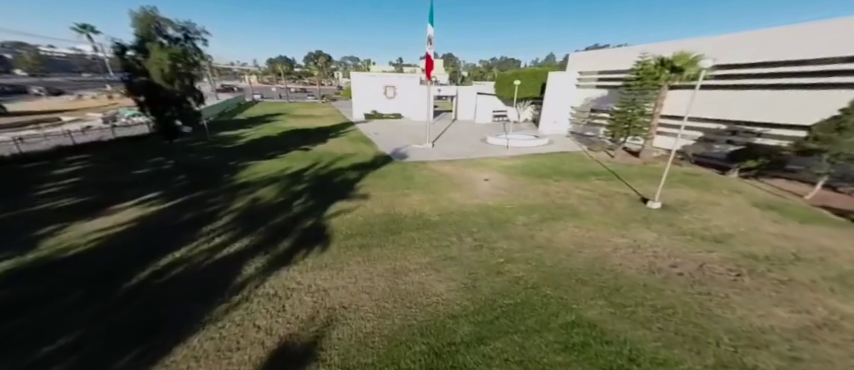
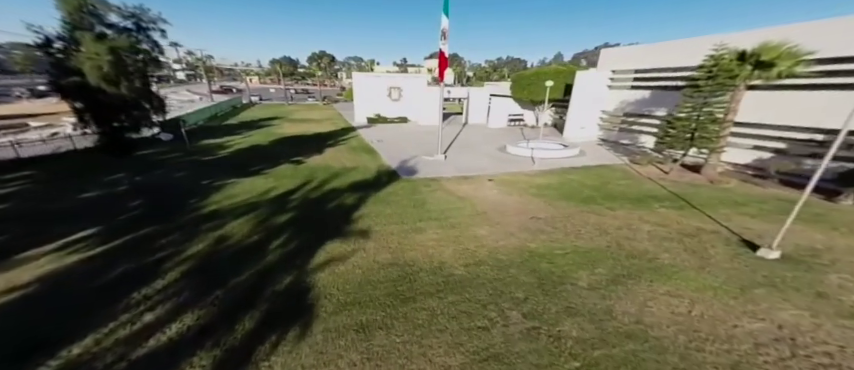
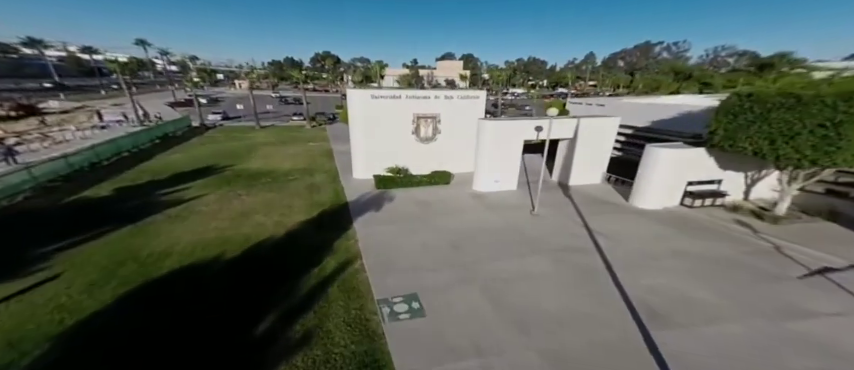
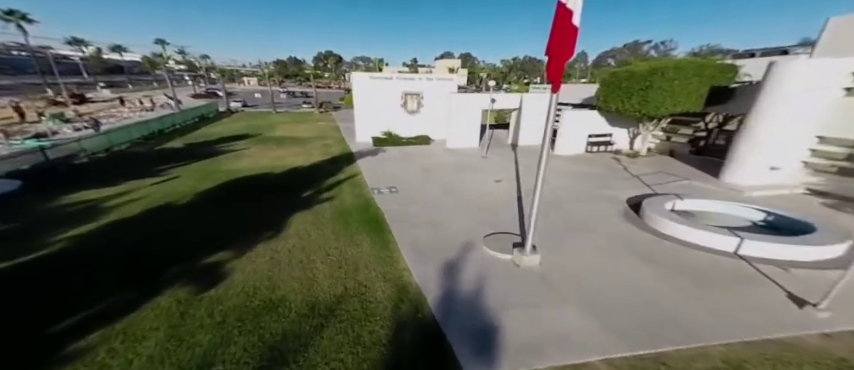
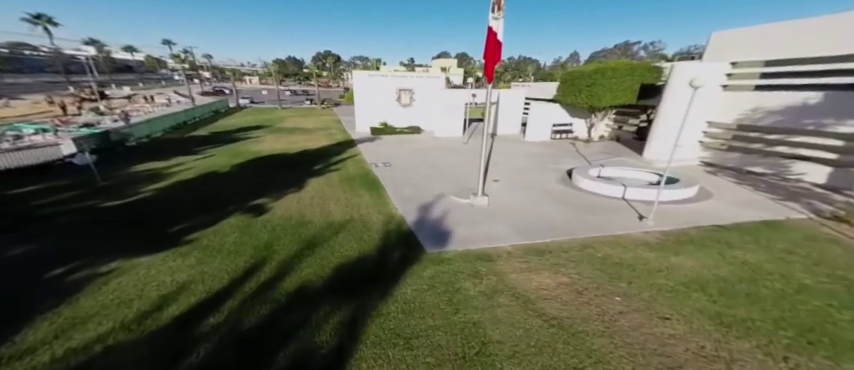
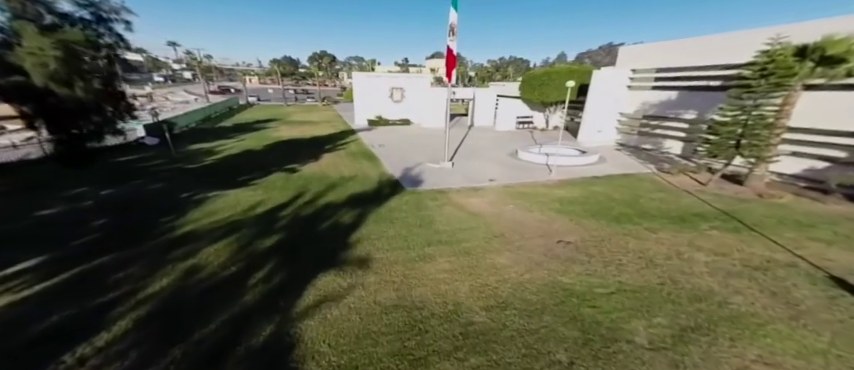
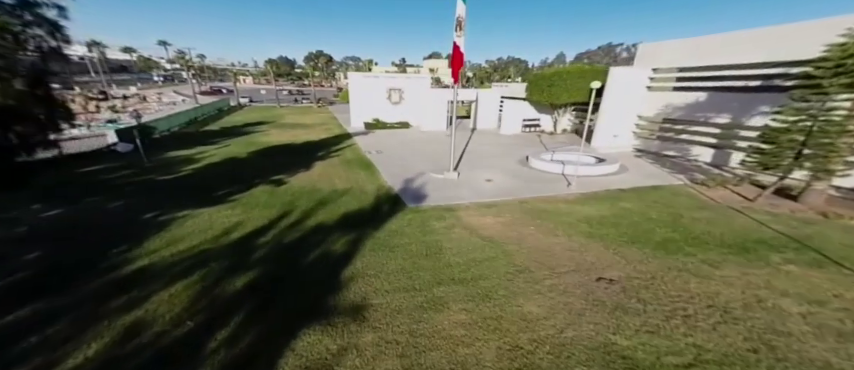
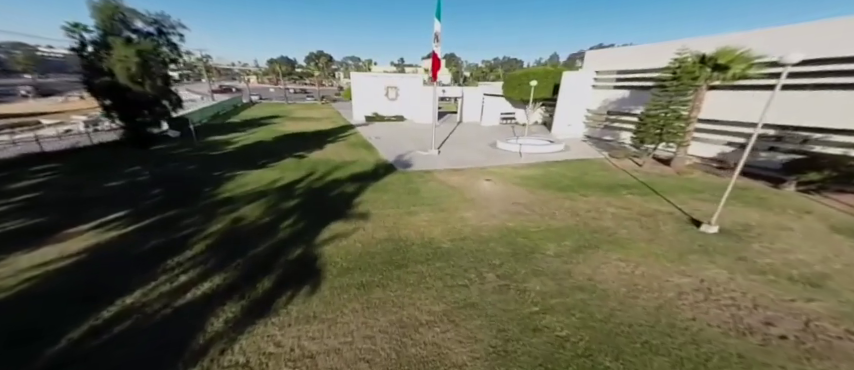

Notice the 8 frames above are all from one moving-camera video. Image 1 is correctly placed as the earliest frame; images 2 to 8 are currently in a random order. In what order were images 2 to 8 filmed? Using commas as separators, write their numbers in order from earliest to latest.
8, 2, 6, 7, 5, 4, 3
